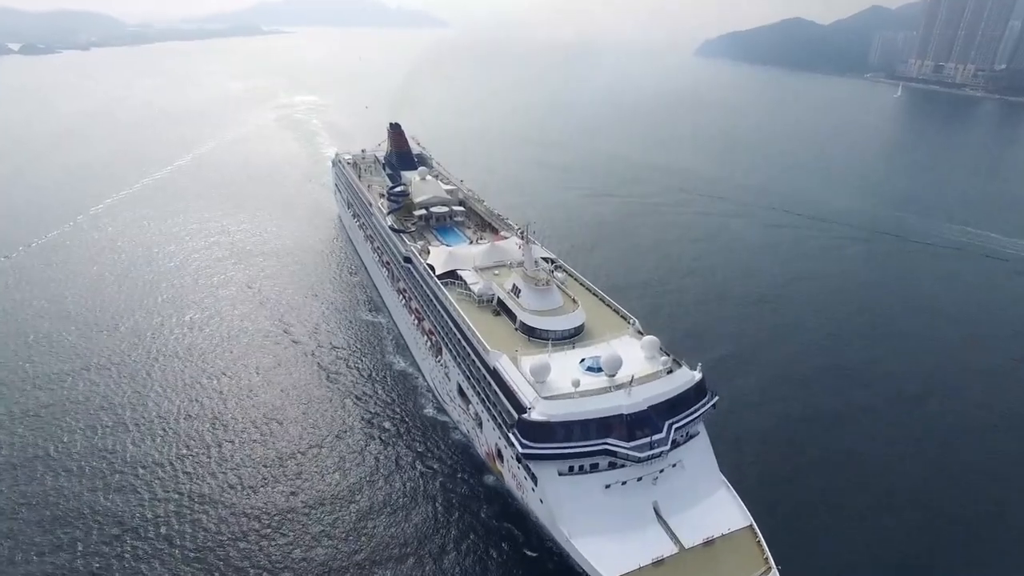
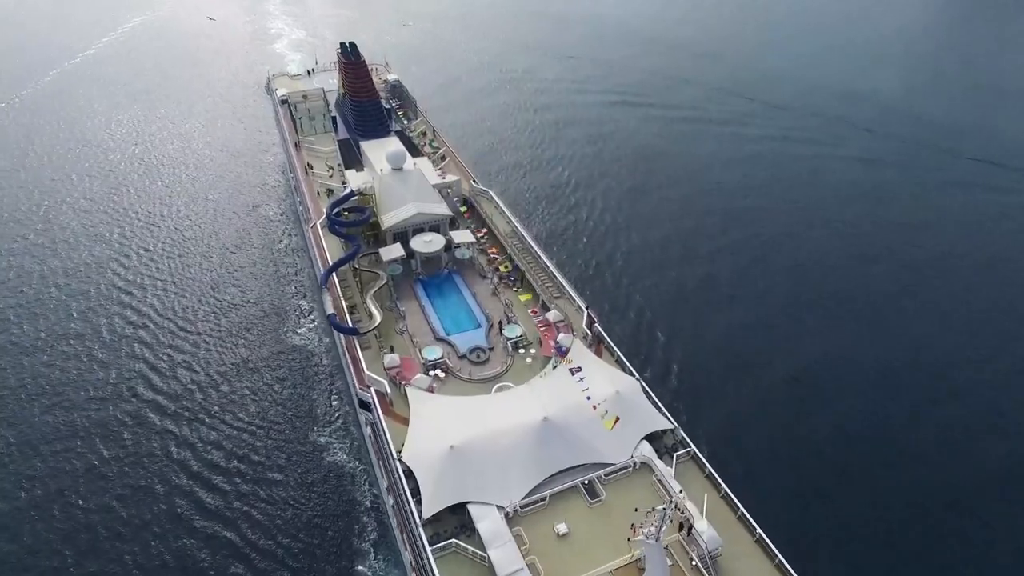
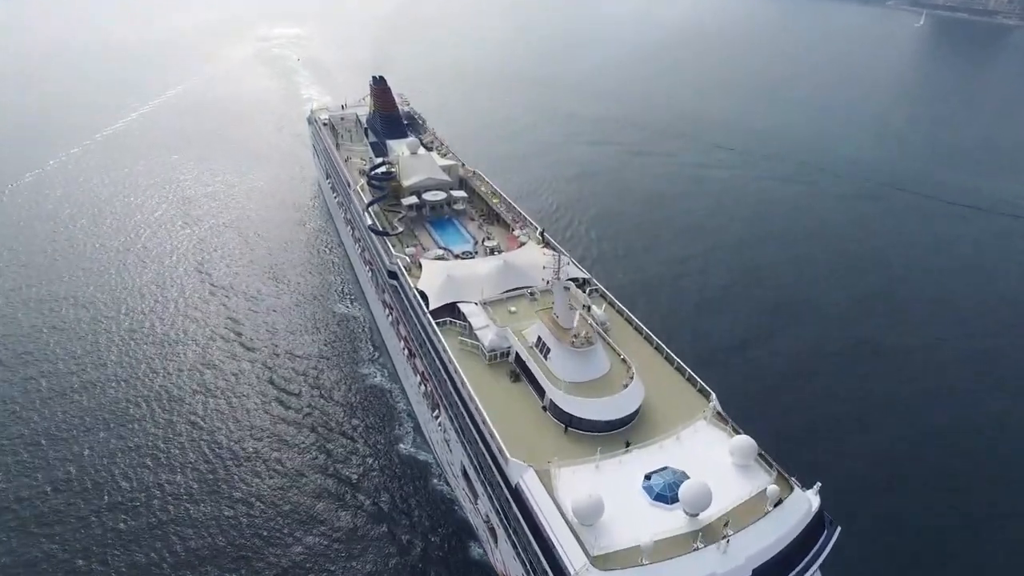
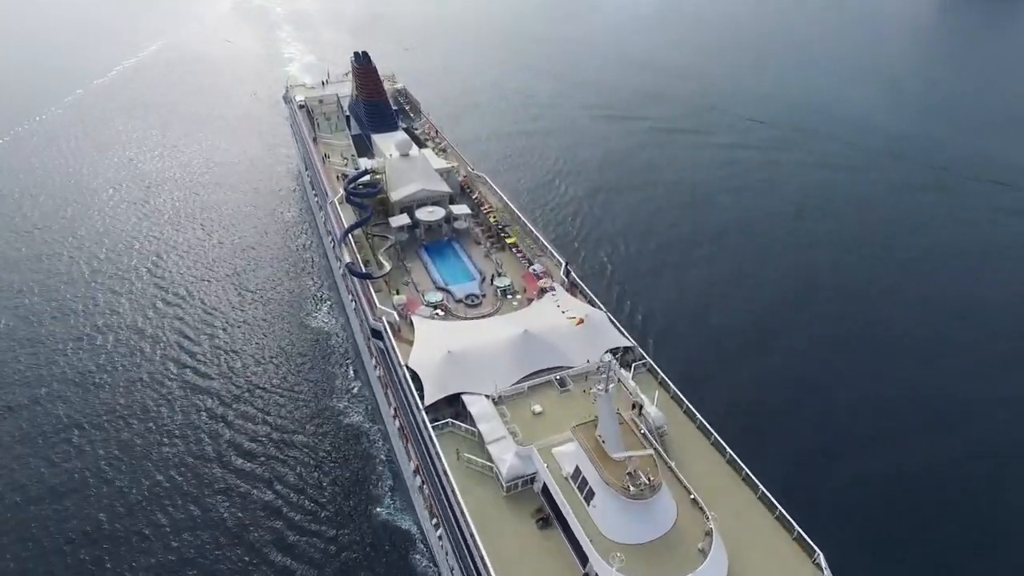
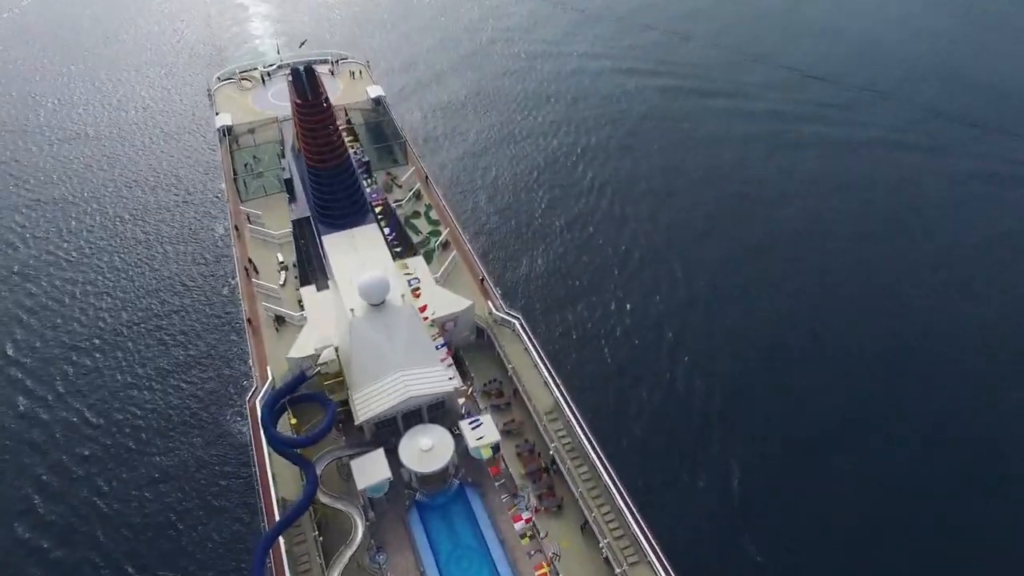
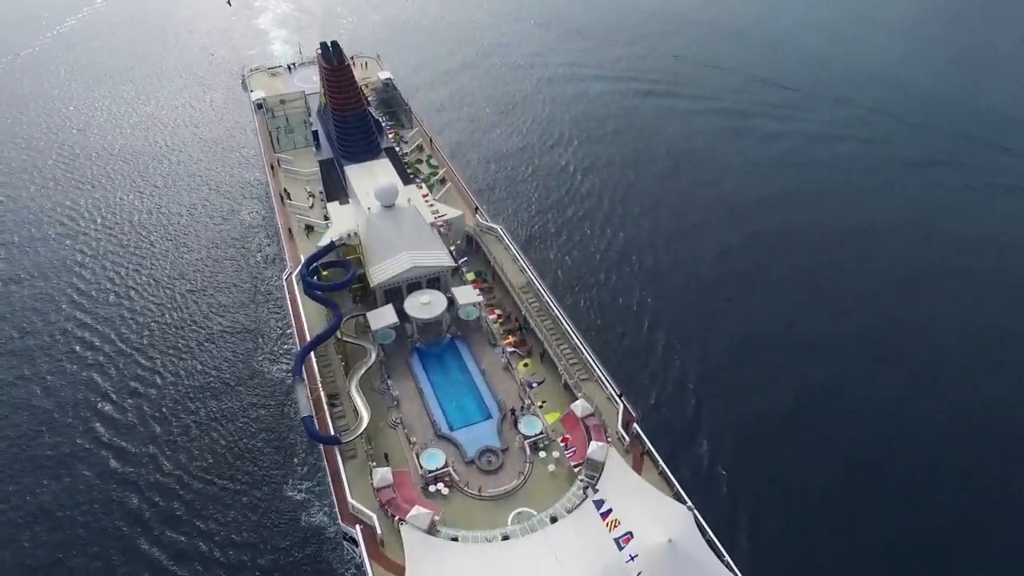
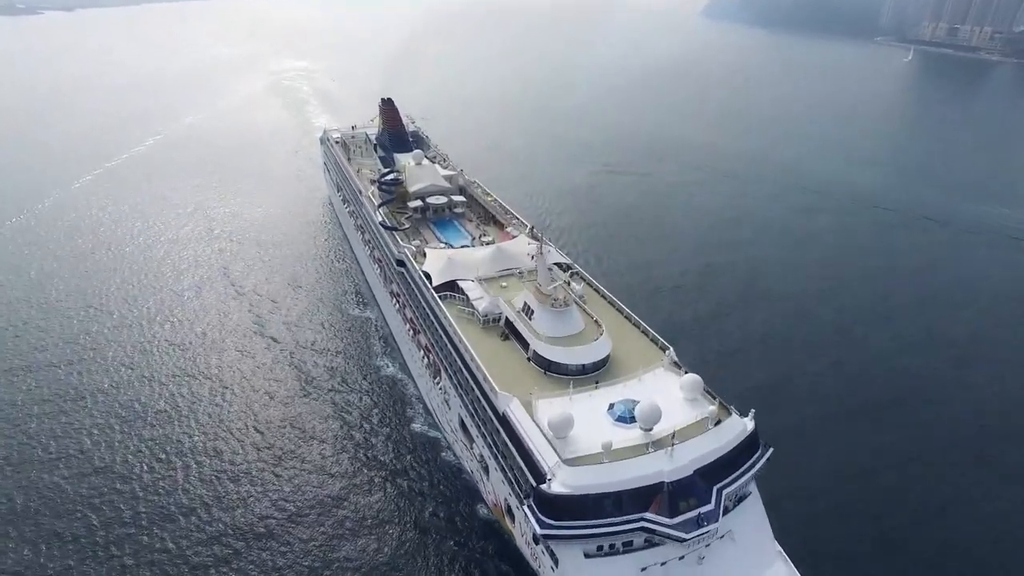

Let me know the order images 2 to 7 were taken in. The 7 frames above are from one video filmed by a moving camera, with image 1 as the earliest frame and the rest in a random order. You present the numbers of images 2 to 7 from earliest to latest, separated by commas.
7, 3, 4, 2, 6, 5
